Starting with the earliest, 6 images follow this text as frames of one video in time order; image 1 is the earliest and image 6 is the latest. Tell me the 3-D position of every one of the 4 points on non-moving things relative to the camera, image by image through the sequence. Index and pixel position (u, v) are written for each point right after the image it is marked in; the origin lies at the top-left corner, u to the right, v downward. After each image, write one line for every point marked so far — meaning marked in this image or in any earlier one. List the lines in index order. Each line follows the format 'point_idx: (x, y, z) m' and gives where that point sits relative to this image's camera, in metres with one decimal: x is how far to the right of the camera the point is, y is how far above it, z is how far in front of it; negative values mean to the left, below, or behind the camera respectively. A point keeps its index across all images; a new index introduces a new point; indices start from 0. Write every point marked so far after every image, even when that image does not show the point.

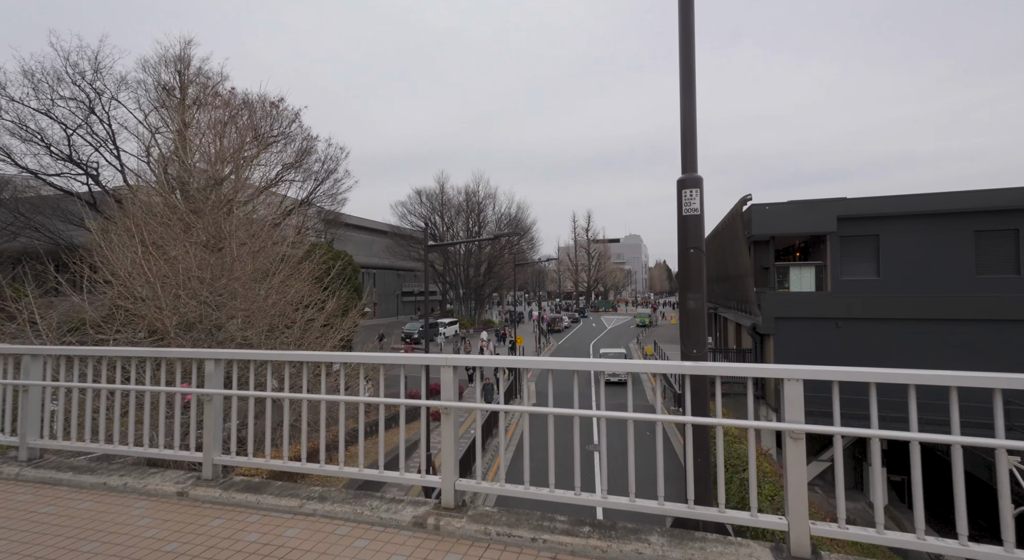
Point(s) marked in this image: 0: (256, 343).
0: (-4.6, -1.1, +9.3) m
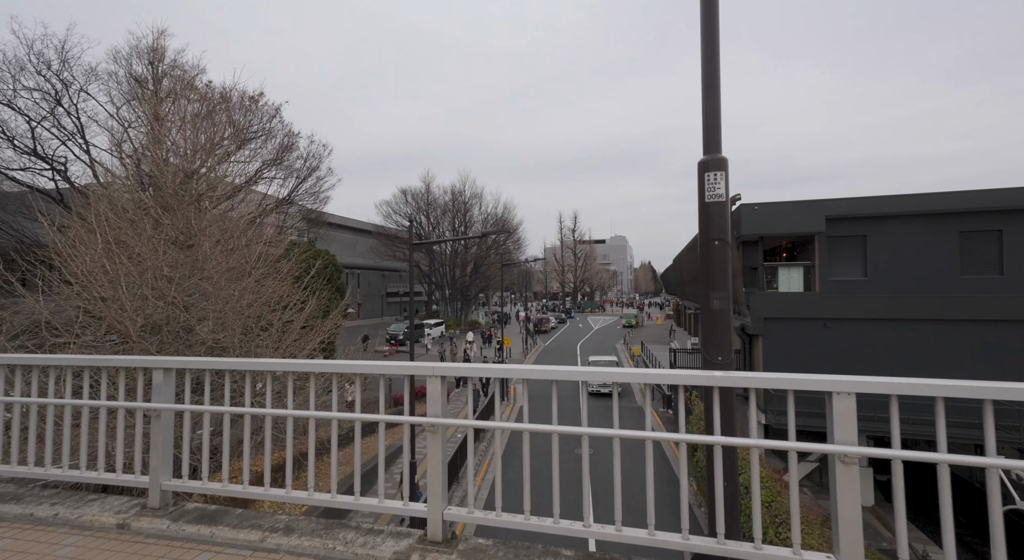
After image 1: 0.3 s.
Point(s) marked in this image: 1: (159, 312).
0: (-4.8, -1.1, +8.9) m
1: (-5.7, -0.5, +8.4) m
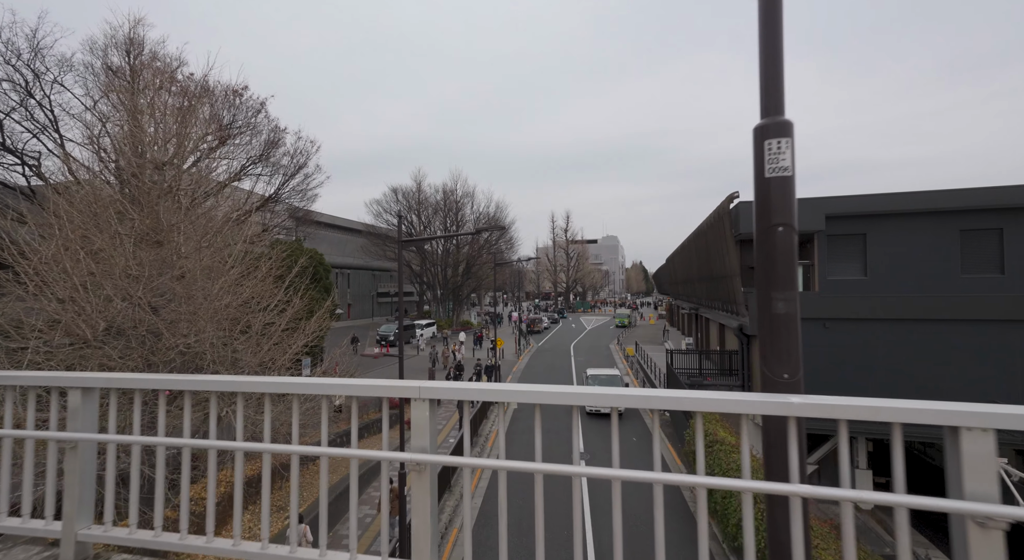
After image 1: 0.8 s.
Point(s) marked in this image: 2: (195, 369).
0: (-4.9, -1.1, +8.3) m
1: (-5.7, -0.5, +7.9) m
2: (-5.2, -1.5, +8.6) m
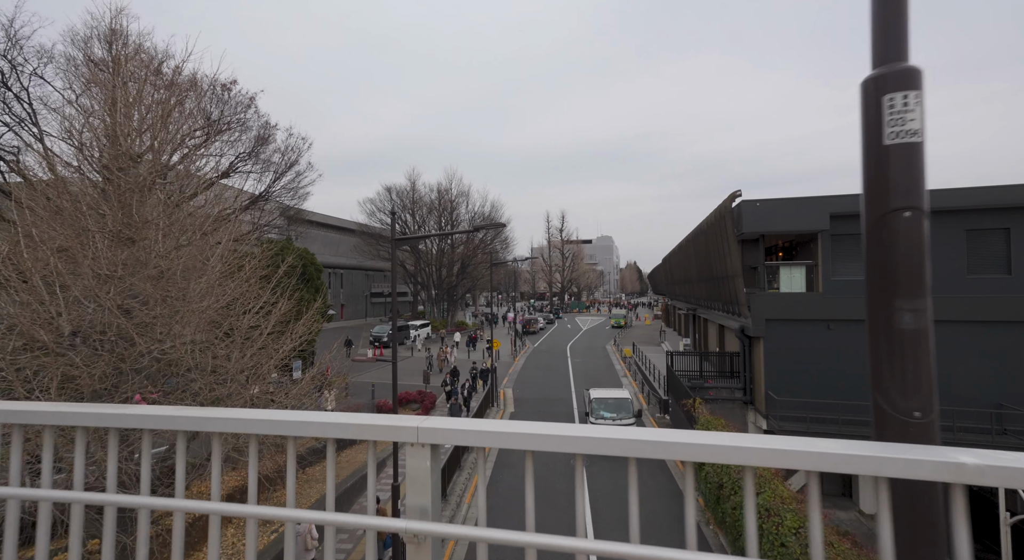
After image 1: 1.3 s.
0: (-4.9, -1.1, +7.9) m
1: (-5.7, -0.5, +7.4) m
2: (-5.2, -1.5, +8.1) m
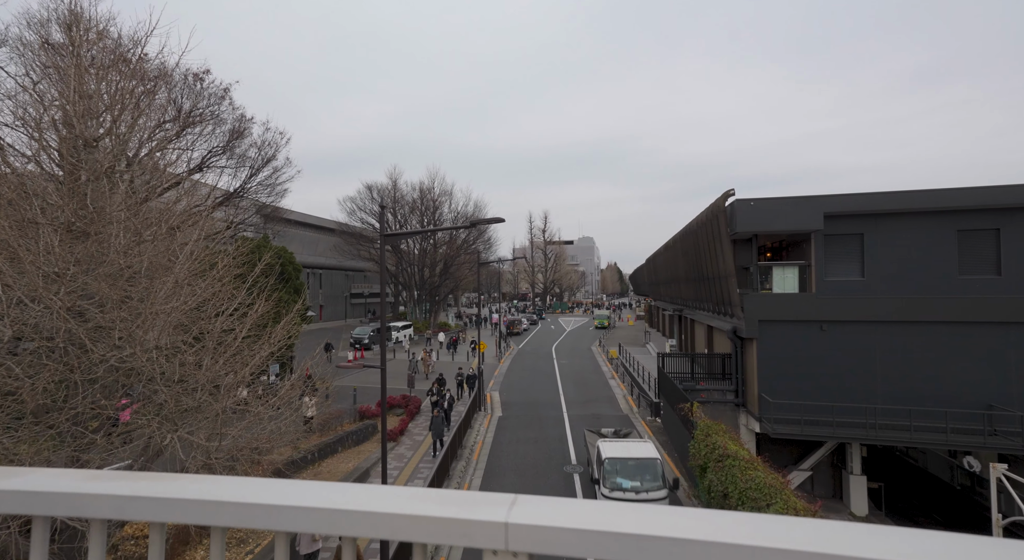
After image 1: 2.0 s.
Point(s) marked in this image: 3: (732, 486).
0: (-4.9, -1.1, +7.1) m
1: (-5.7, -0.5, +6.6) m
2: (-5.2, -1.5, +7.4) m
3: (+3.4, -3.2, +8.4) m
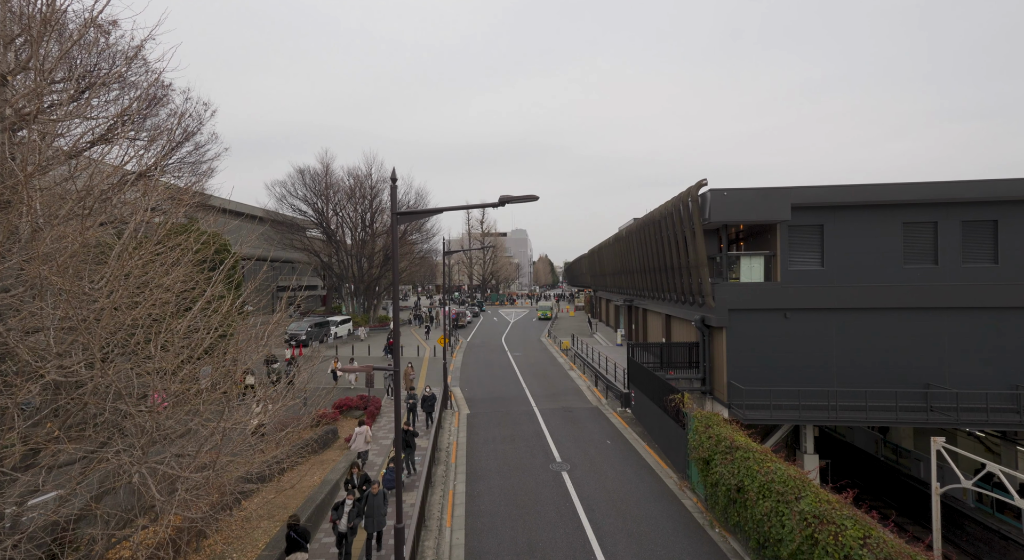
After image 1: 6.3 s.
0: (-4.6, -1.0, +5.7) m
1: (-5.3, -0.4, +5.0) m
2: (-4.9, -1.3, +5.9) m
3: (+3.6, -3.0, +8.1) m
